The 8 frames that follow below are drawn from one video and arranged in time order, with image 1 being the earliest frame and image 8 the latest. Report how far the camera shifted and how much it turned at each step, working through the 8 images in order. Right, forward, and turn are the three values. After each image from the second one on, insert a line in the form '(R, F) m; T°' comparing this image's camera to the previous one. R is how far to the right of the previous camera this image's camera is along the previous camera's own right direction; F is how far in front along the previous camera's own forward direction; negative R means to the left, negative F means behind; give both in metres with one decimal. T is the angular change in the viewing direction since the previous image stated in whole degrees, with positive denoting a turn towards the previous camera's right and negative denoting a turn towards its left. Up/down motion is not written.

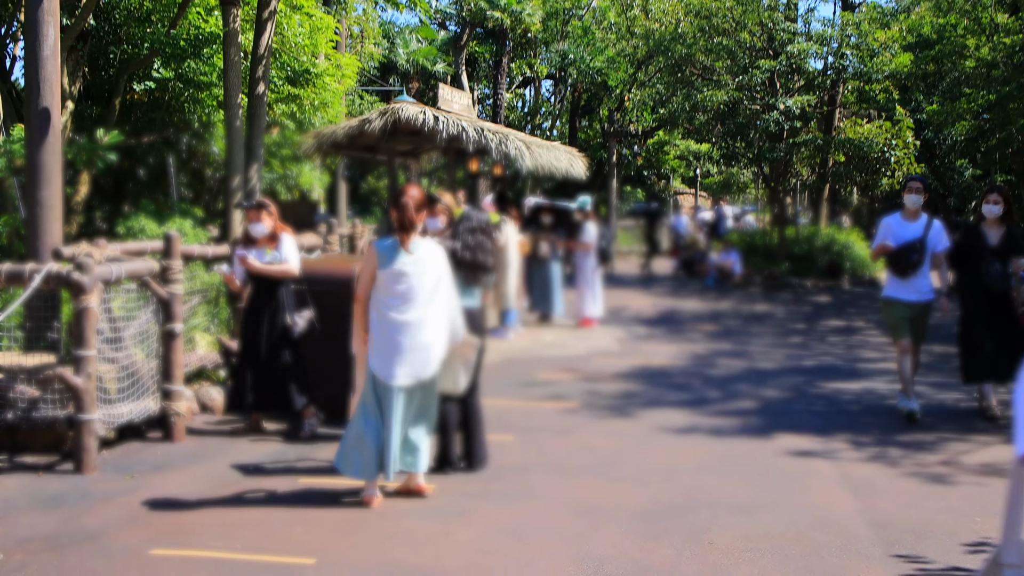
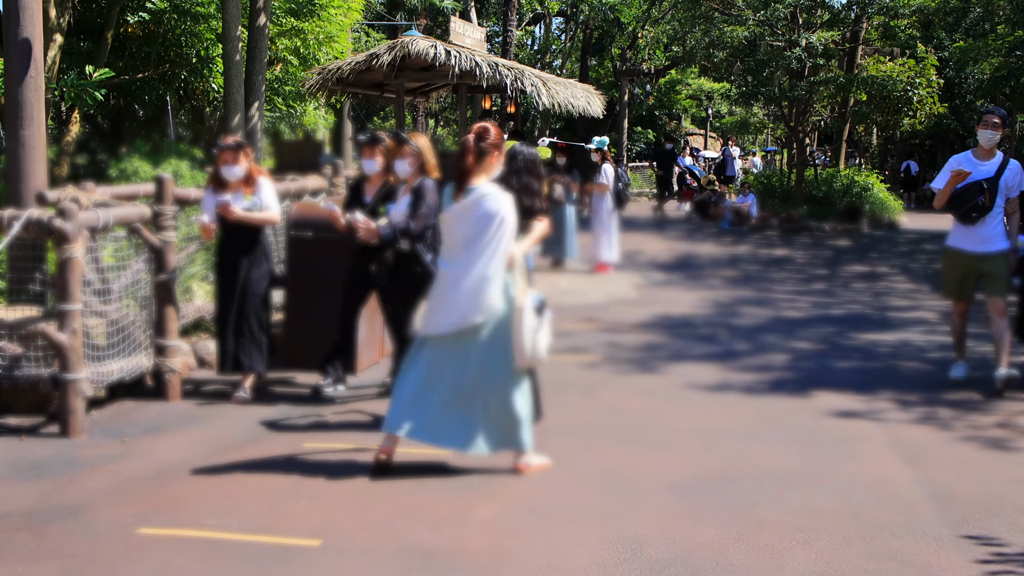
(0.0, +0.4) m; 0°
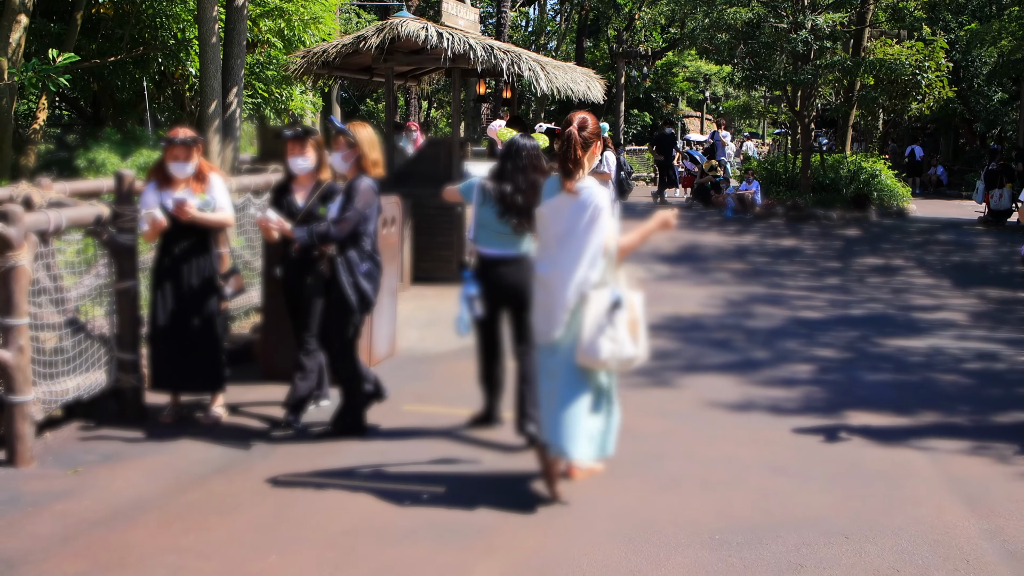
(0.0, +0.5) m; 0°
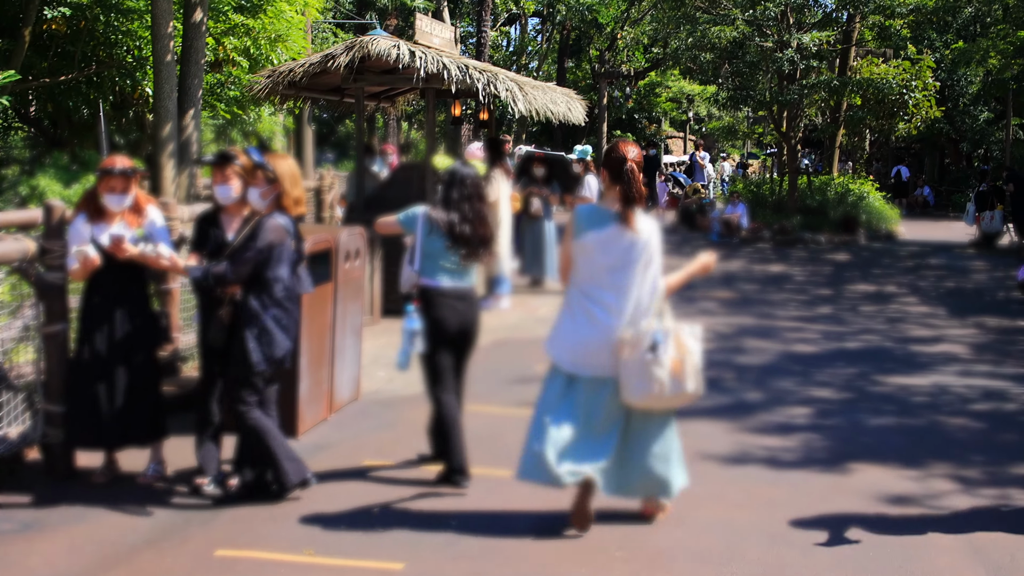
(0.0, +0.4) m; +1°
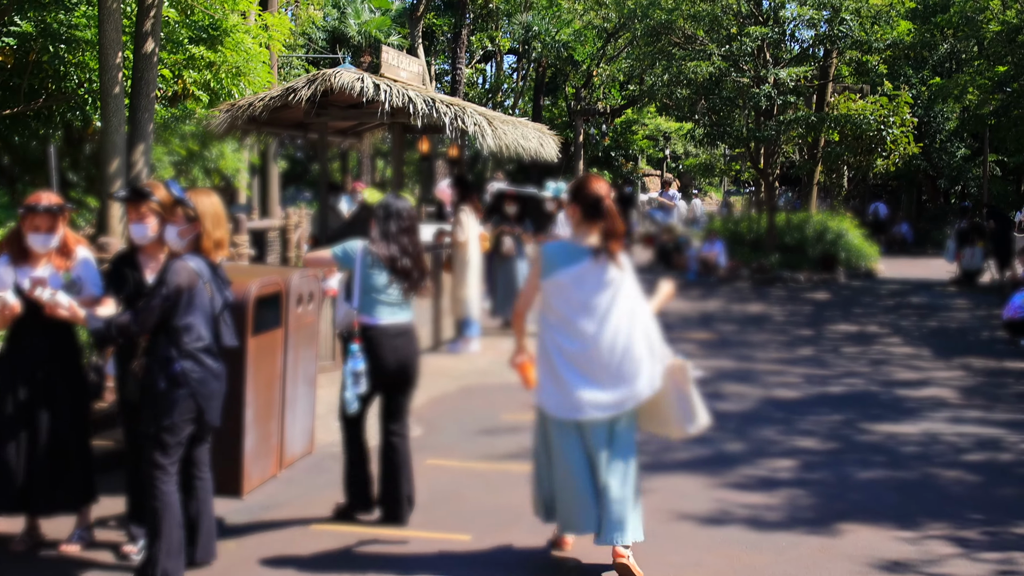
(+0.1, +0.3) m; +1°
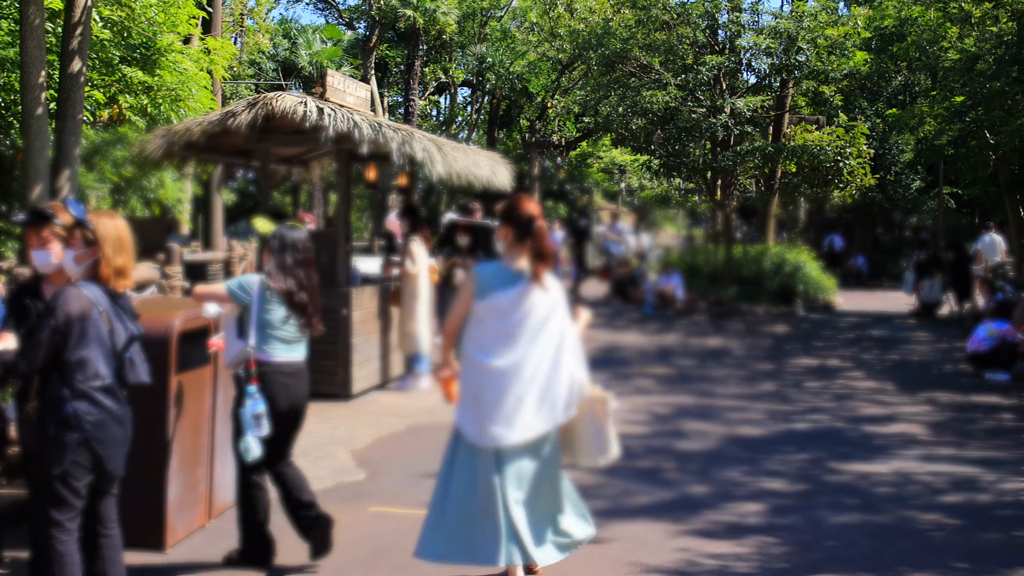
(0.0, +0.3) m; +2°
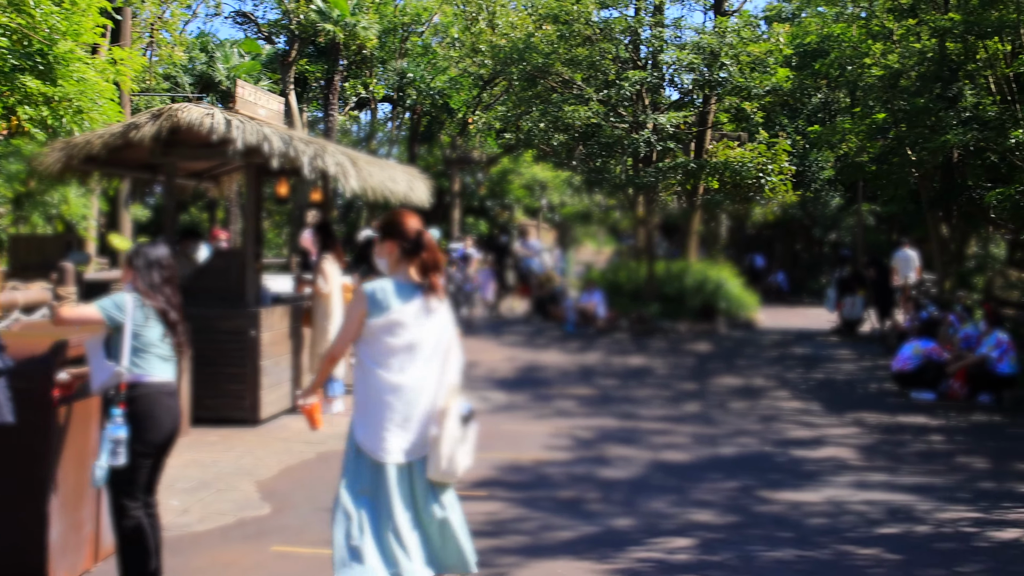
(0.0, +0.3) m; +3°
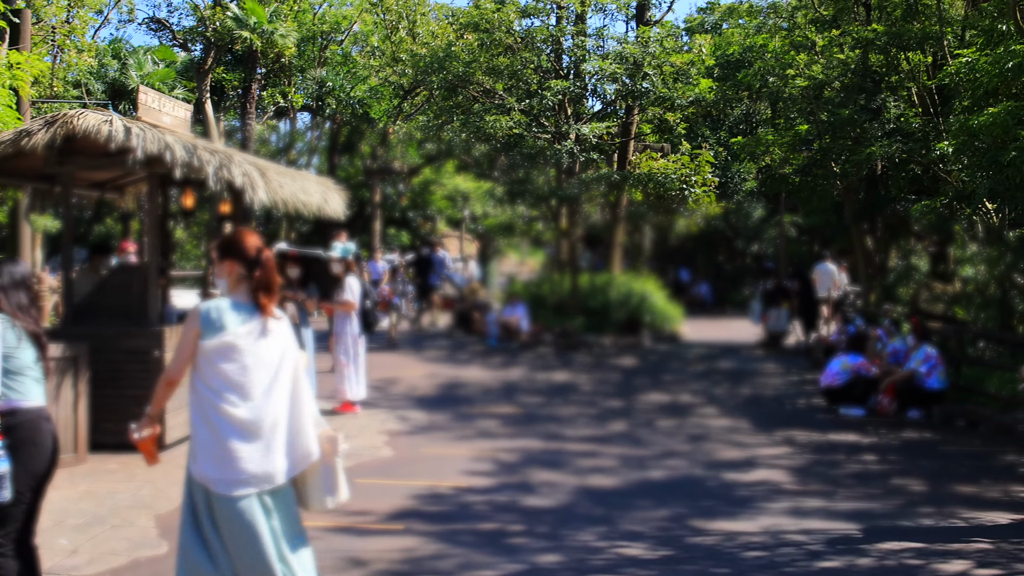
(0.0, +0.3) m; +3°
